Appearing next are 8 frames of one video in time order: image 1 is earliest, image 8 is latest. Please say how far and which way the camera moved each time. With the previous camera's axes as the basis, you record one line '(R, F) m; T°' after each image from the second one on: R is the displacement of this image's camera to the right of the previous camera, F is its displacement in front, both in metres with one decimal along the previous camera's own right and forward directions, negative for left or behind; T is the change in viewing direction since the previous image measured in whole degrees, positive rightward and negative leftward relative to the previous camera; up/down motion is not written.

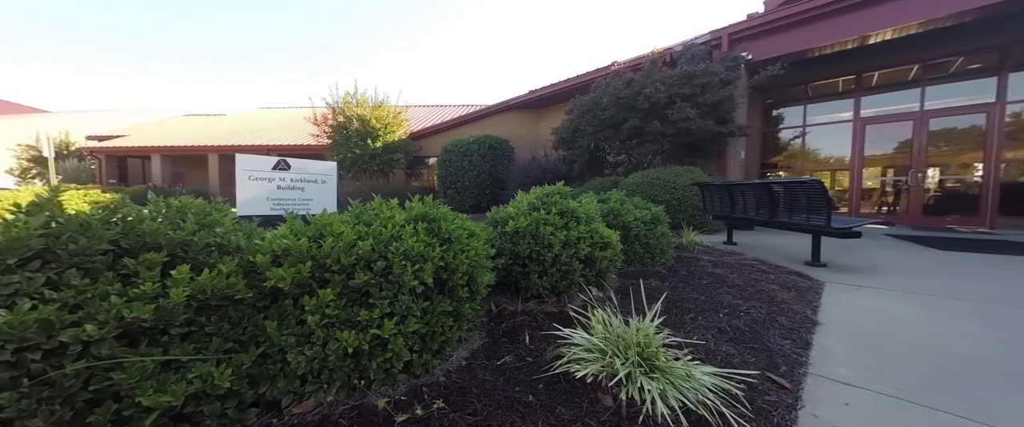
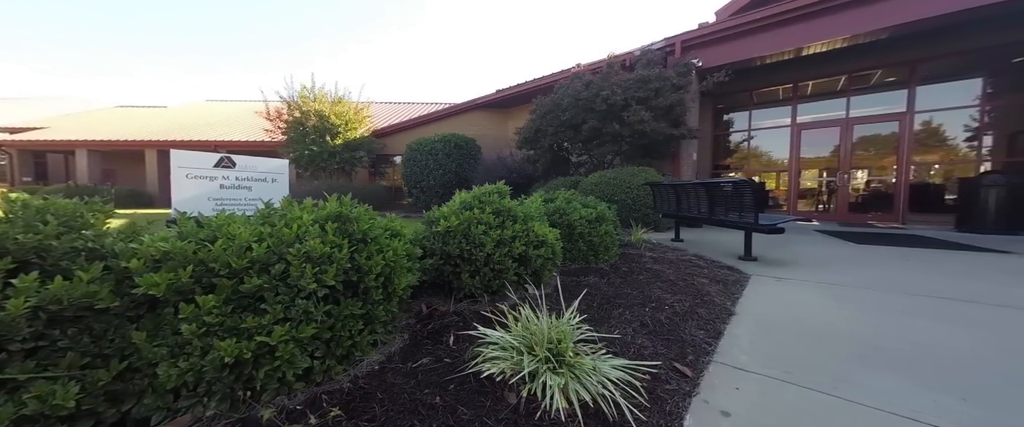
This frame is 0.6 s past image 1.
(+0.2, 0.0) m; +5°
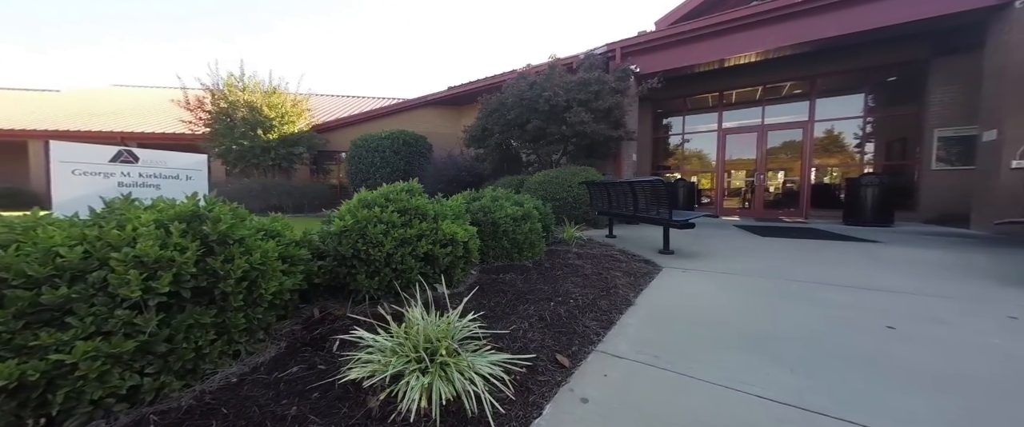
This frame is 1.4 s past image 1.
(+0.4, 0.0) m; +8°
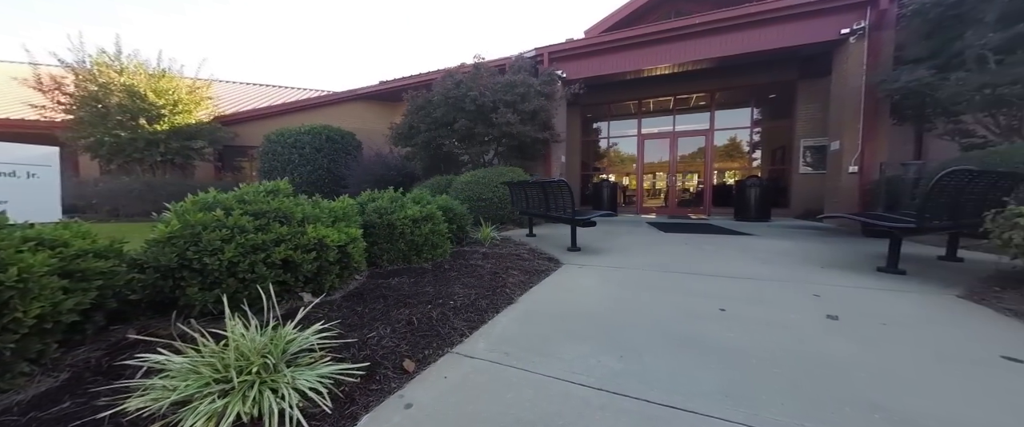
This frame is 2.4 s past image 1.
(+0.5, 0.0) m; +10°
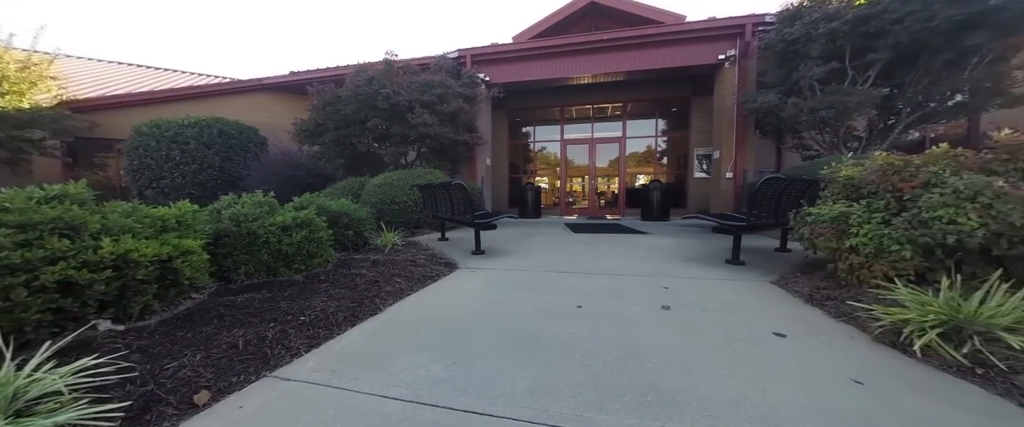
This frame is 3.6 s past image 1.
(+0.5, 0.0) m; +11°
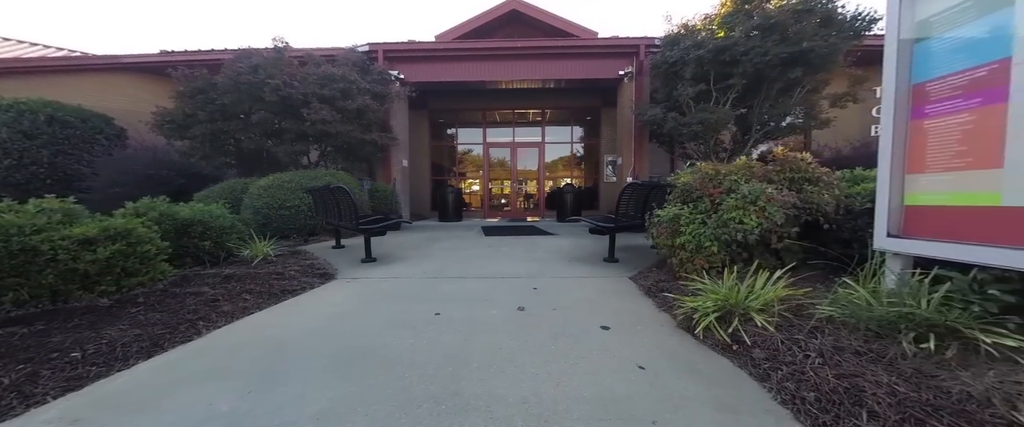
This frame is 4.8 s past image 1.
(+0.6, 0.0) m; +12°
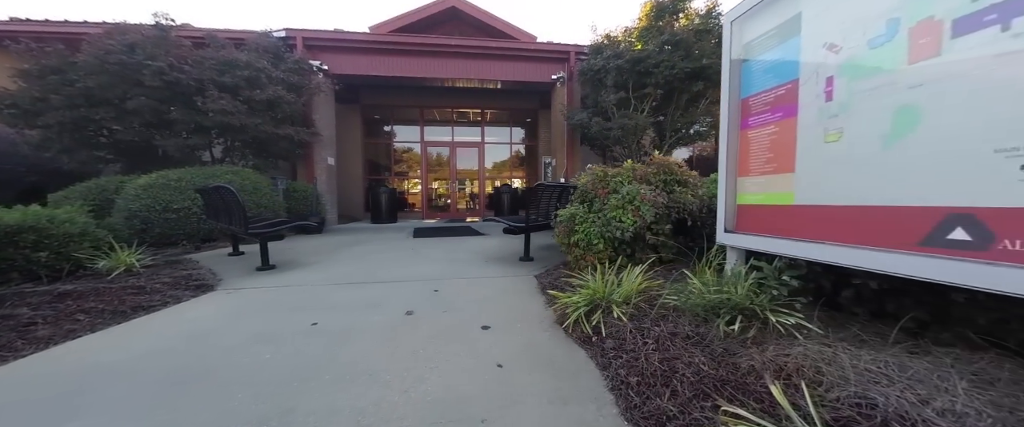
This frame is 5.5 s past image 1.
(+0.4, 0.0) m; +9°
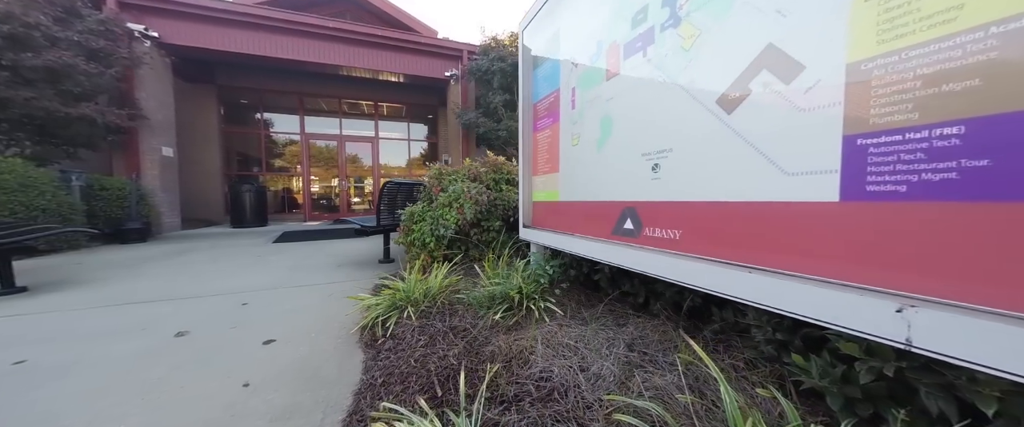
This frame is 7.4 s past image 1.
(+0.7, -0.1) m; +16°
